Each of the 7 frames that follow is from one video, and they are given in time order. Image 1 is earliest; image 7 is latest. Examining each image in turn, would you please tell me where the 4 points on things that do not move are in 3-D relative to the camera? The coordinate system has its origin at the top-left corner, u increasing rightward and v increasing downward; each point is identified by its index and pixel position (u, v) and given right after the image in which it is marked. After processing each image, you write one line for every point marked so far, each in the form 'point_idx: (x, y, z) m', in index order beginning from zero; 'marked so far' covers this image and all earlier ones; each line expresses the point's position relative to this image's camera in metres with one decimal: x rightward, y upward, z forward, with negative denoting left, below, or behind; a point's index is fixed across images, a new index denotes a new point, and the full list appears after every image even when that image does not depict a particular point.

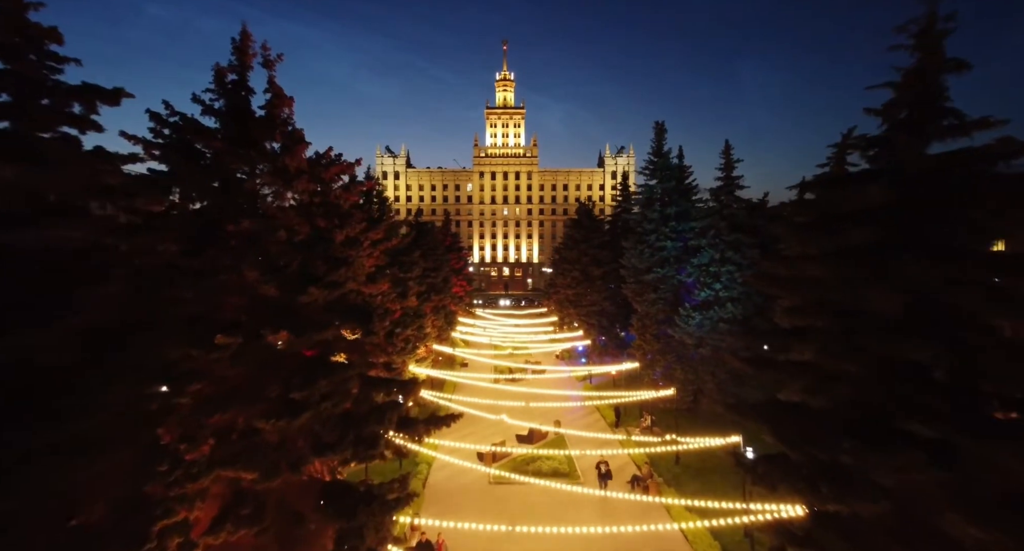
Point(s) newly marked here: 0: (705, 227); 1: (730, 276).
0: (+7.5, +1.8, +18.8) m
1: (+8.0, 0.0, +18.0) m
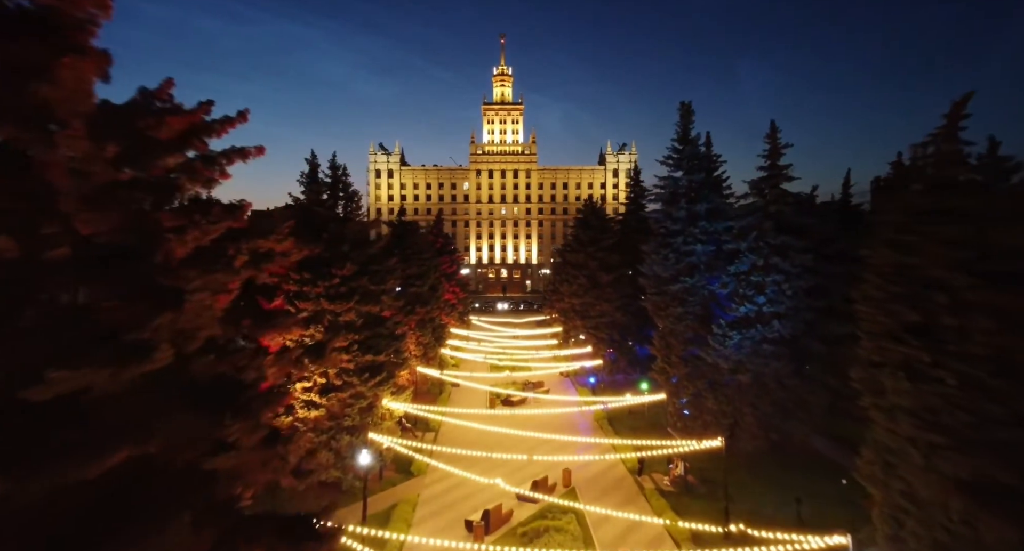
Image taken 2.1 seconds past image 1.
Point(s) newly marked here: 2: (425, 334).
0: (+7.4, +1.5, +15.5) m
1: (+8.0, -0.4, +14.7) m
2: (-3.8, -2.5, +20.6) m
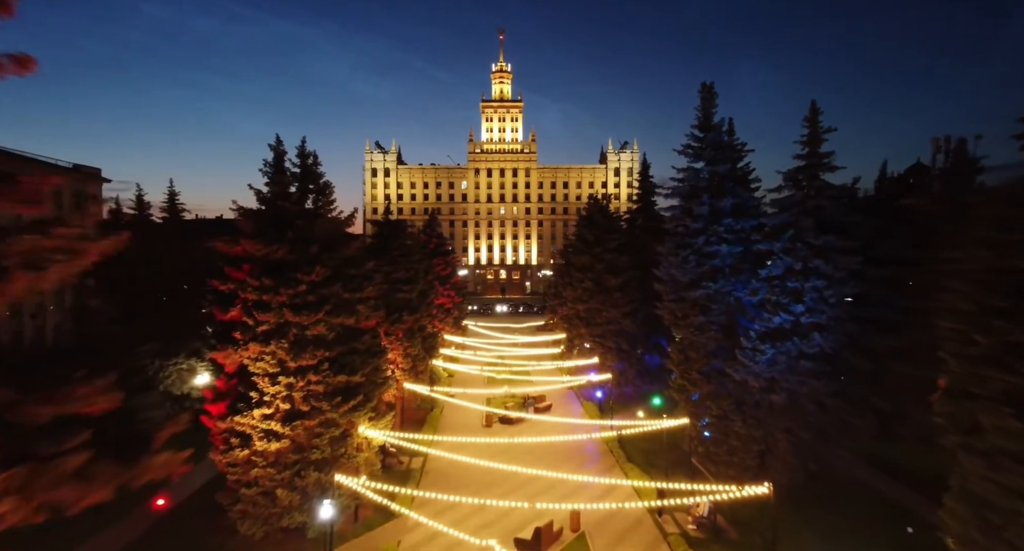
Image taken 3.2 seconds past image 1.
0: (+7.4, +1.4, +13.5) m
1: (+8.0, -0.5, +12.7) m
2: (-3.8, -2.7, +18.6) m
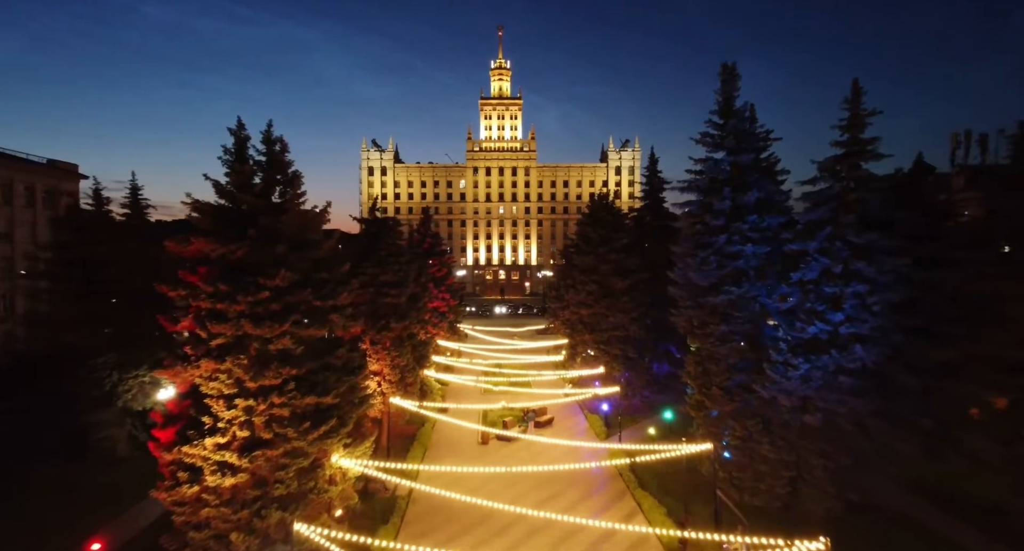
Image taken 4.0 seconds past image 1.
0: (+7.3, +1.3, +11.9) m
1: (+7.9, -0.6, +11.1) m
2: (-3.9, -2.8, +16.9) m
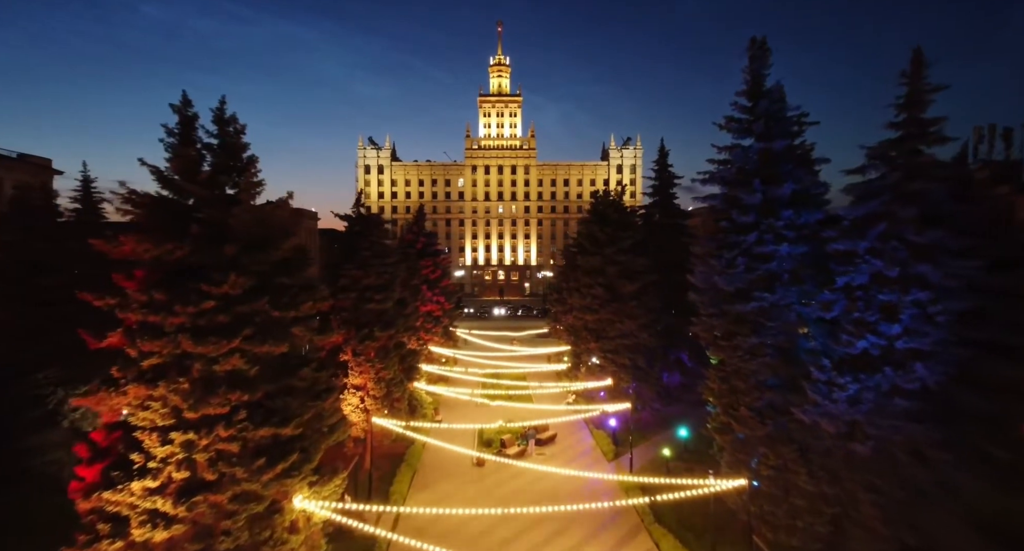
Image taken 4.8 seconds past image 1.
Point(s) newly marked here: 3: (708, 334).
0: (+7.3, +1.2, +10.2) m
1: (+7.9, -0.7, +9.4) m
2: (-3.9, -2.9, +15.2) m
3: (+5.2, -1.6, +12.8) m
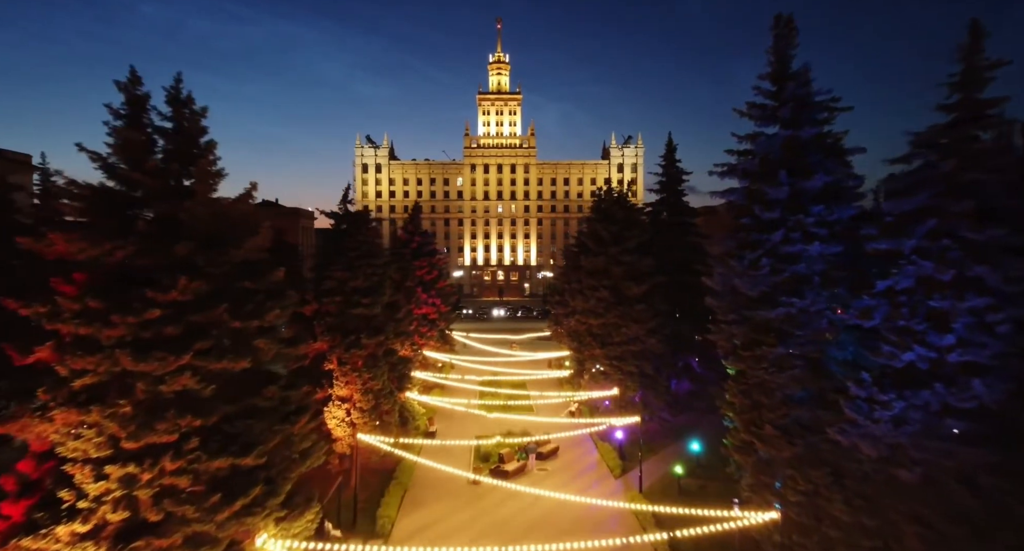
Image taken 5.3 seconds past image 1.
0: (+7.3, +1.1, +9.0) m
1: (+7.8, -0.7, +8.2) m
2: (-4.0, -2.9, +14.0) m
3: (+5.1, -1.6, +11.6) m
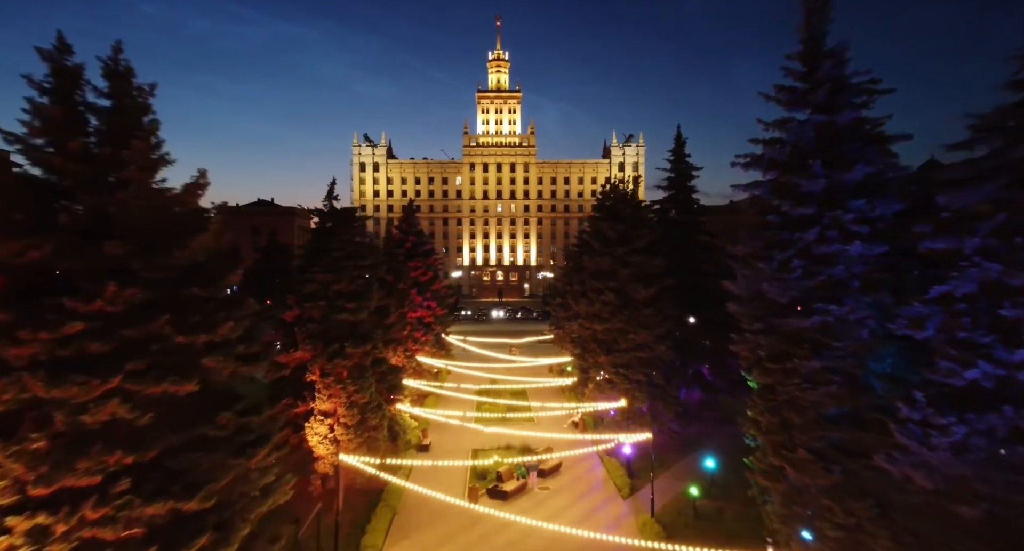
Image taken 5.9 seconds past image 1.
0: (+7.2, +1.1, +7.8) m
1: (+7.8, -0.8, +7.0) m
2: (-4.0, -3.0, +12.8) m
3: (+5.1, -1.7, +10.4) m
